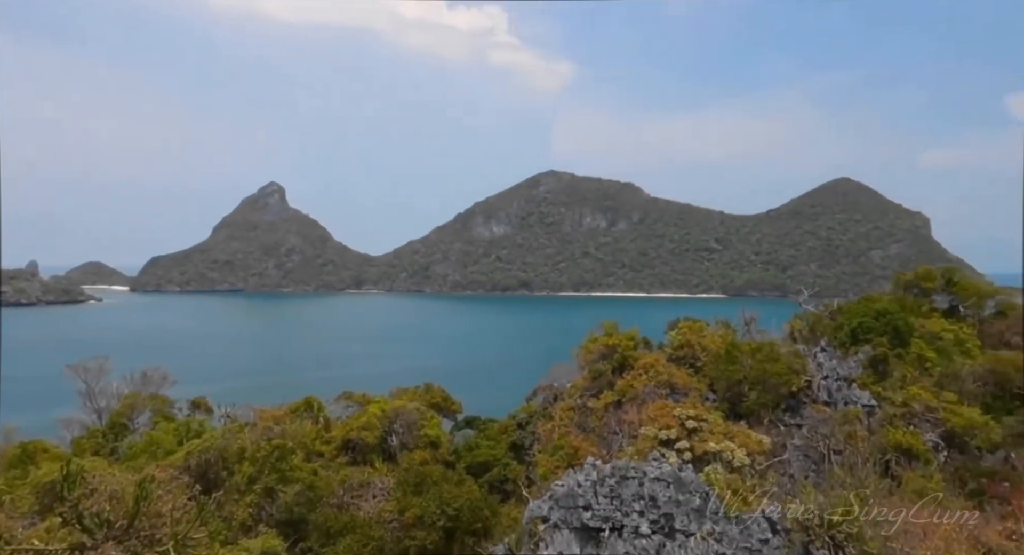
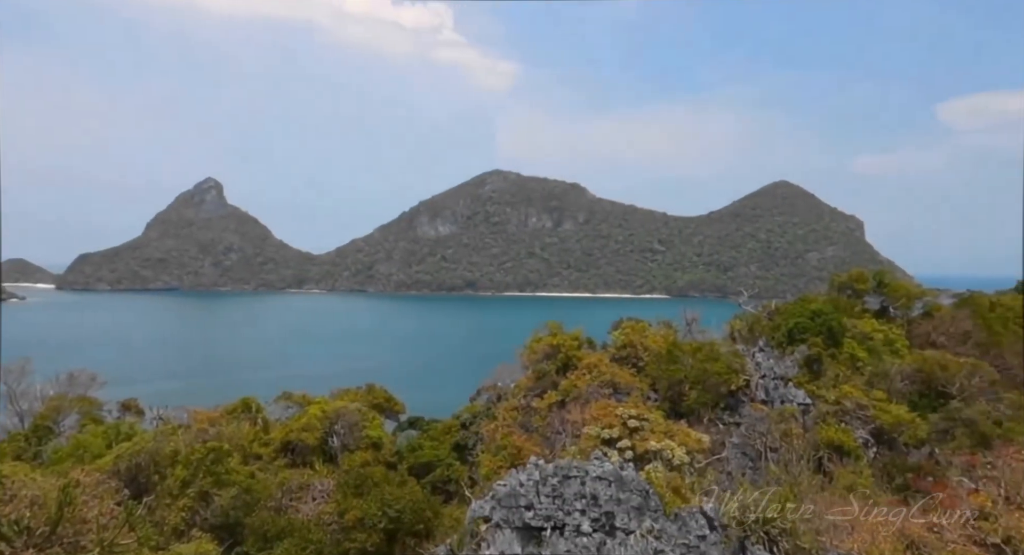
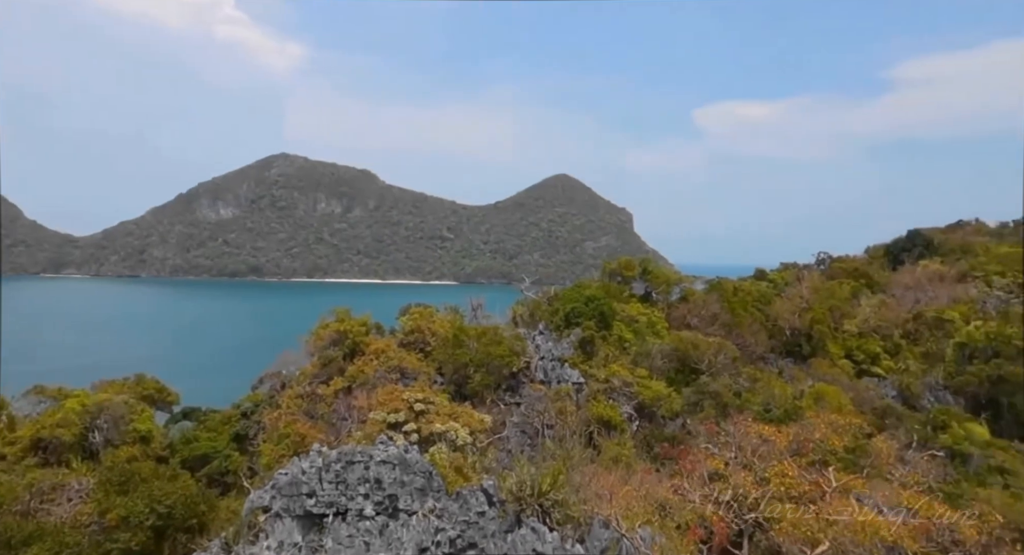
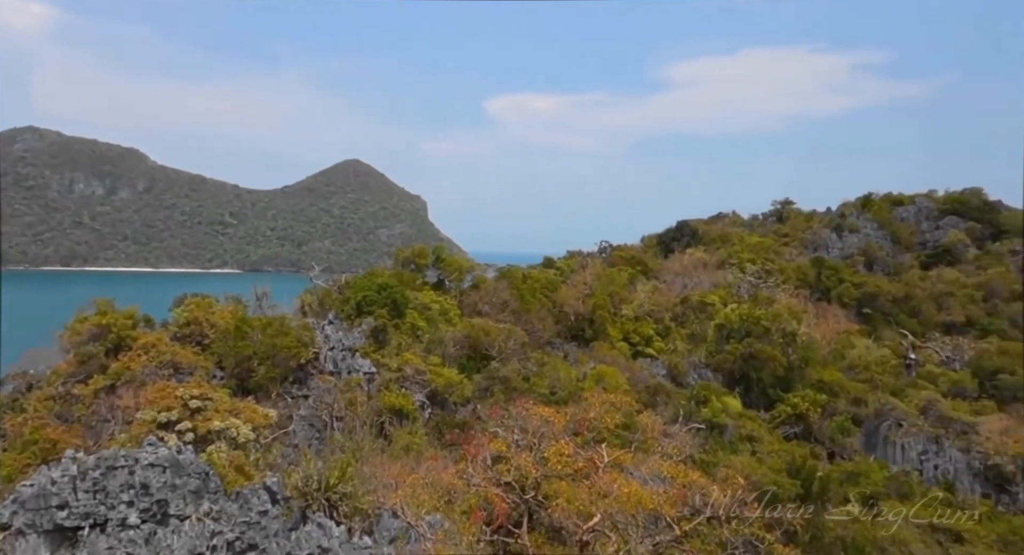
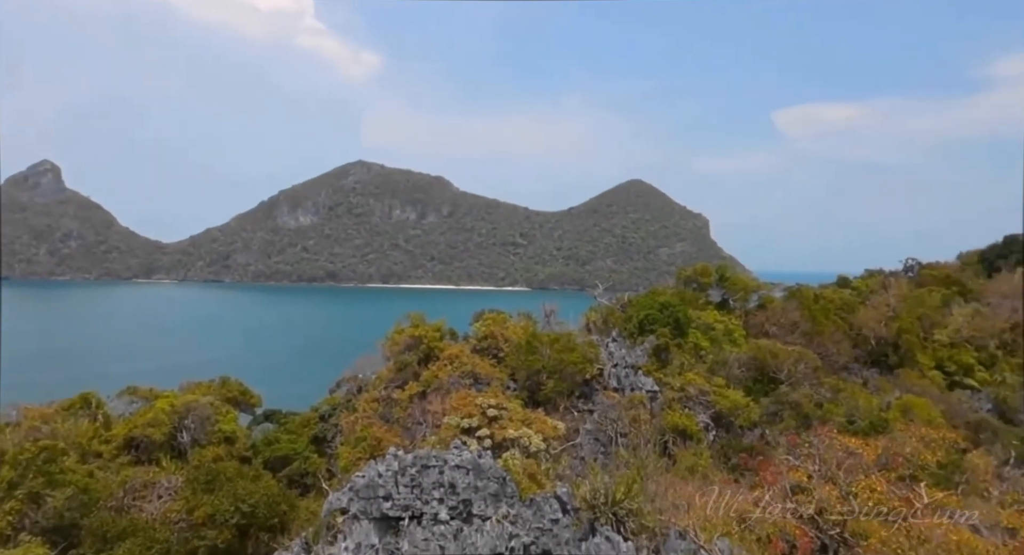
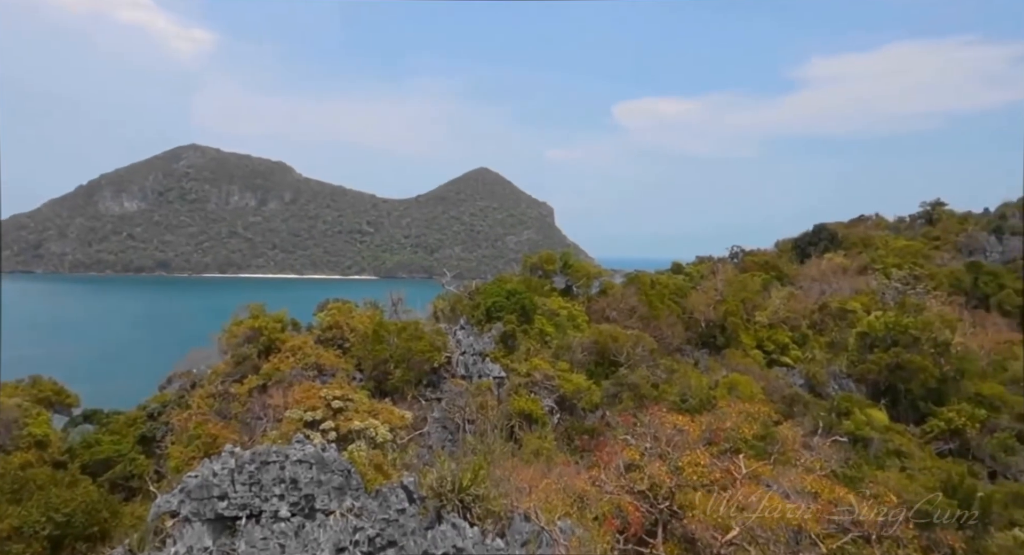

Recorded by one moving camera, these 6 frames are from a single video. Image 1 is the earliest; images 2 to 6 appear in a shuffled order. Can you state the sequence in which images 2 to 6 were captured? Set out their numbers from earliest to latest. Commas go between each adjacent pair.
2, 5, 3, 6, 4
